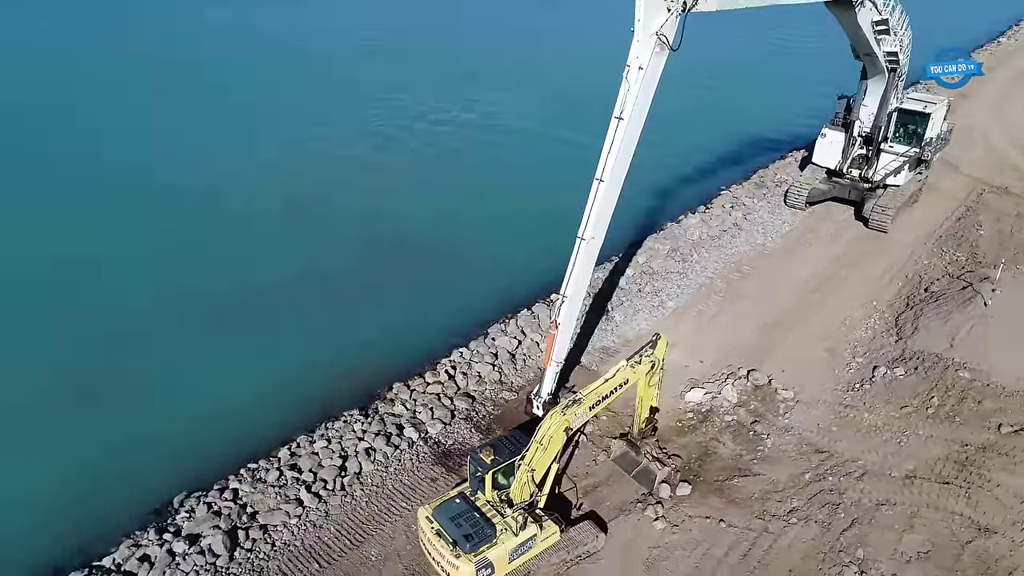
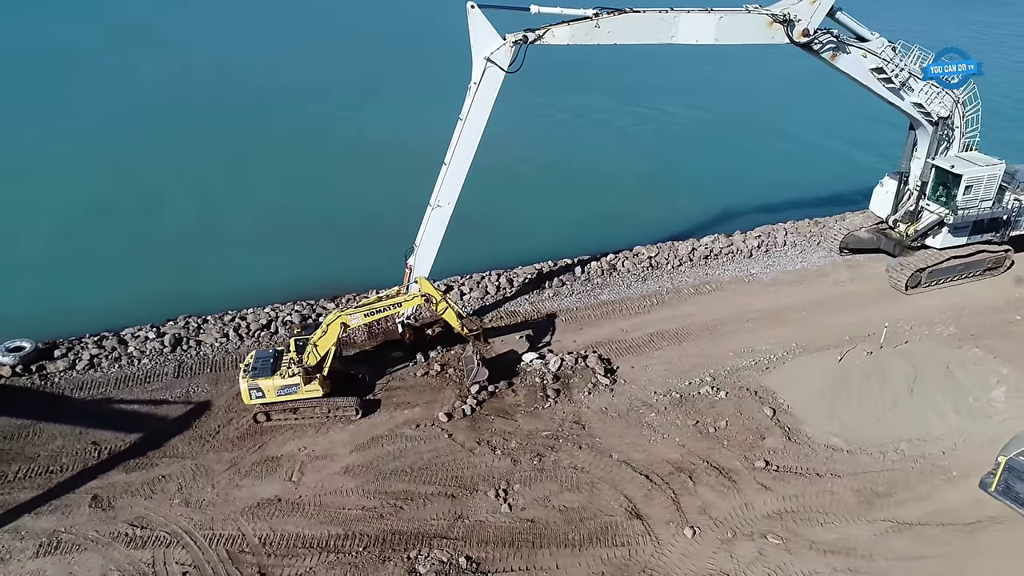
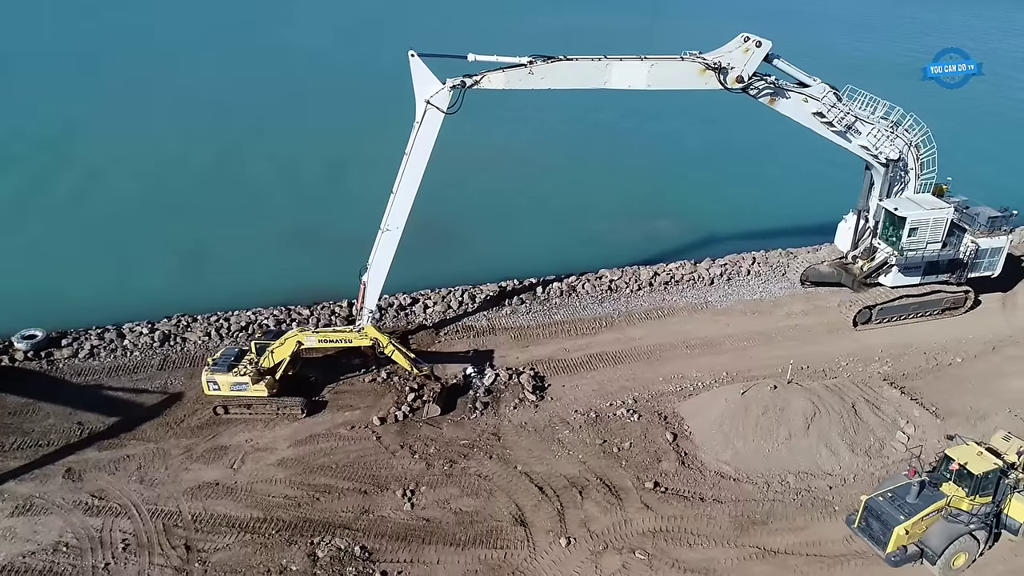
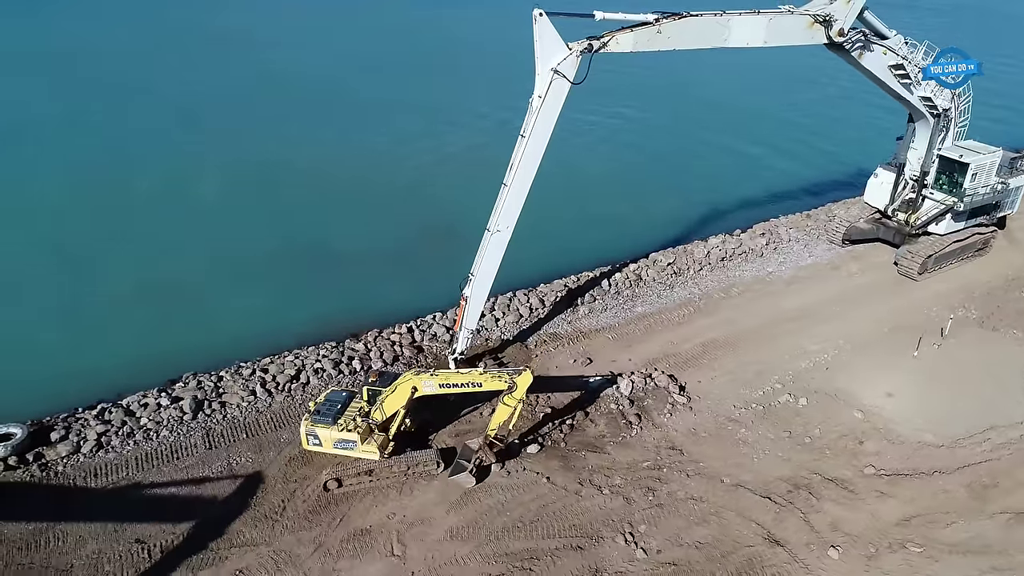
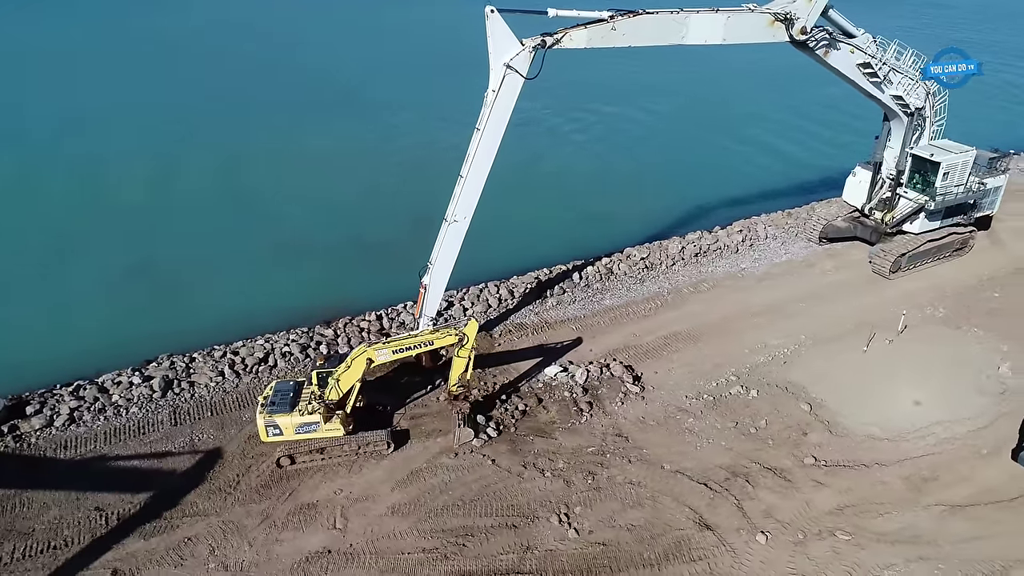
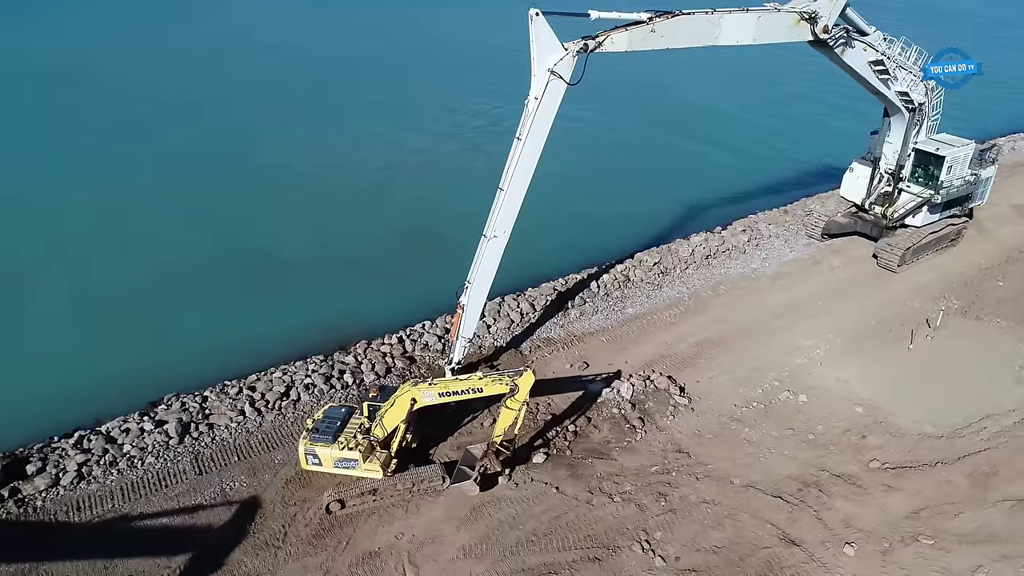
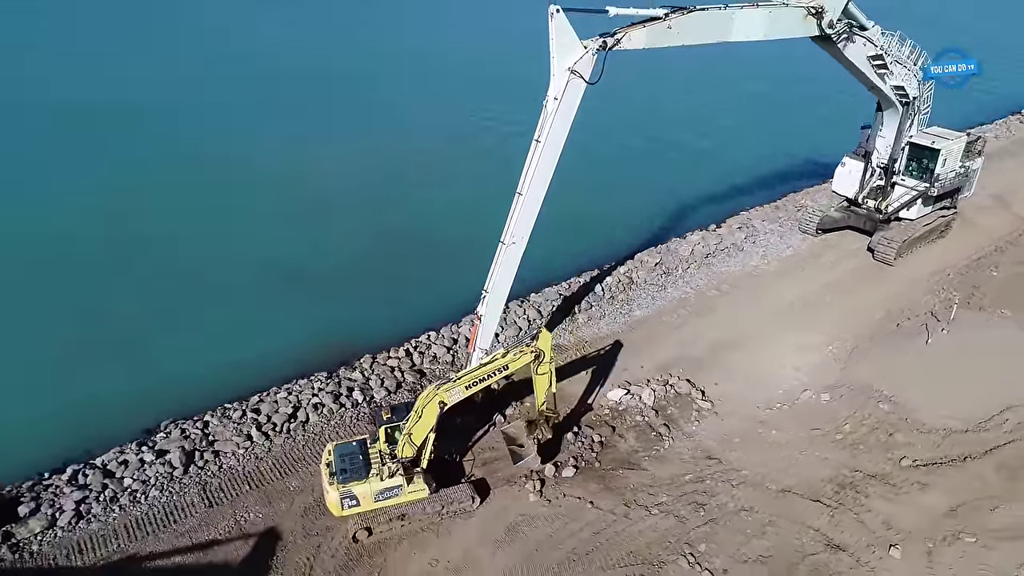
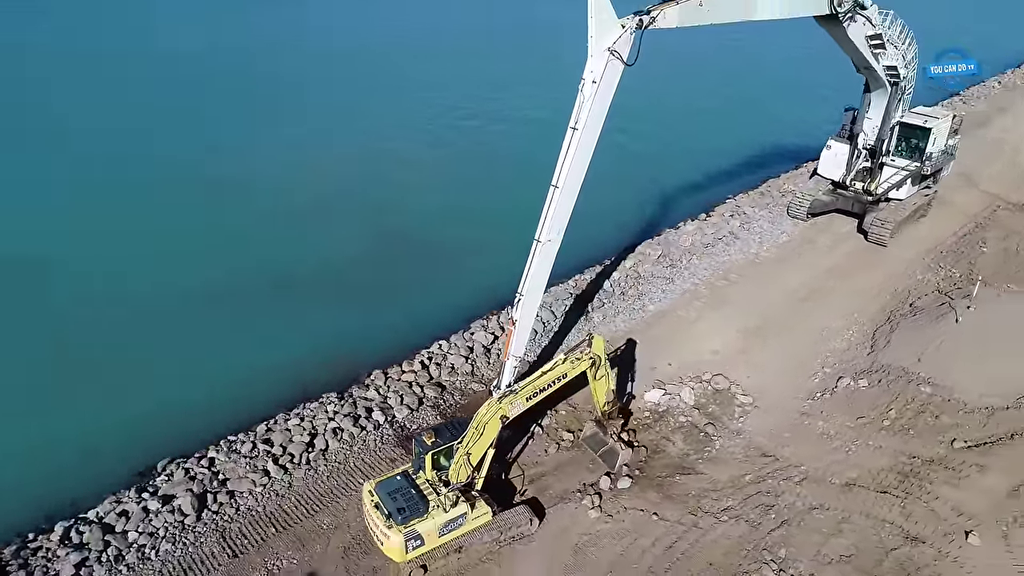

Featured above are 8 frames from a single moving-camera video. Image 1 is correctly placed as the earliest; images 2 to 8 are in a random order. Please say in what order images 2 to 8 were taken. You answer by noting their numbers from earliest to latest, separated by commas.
8, 7, 6, 4, 5, 2, 3
